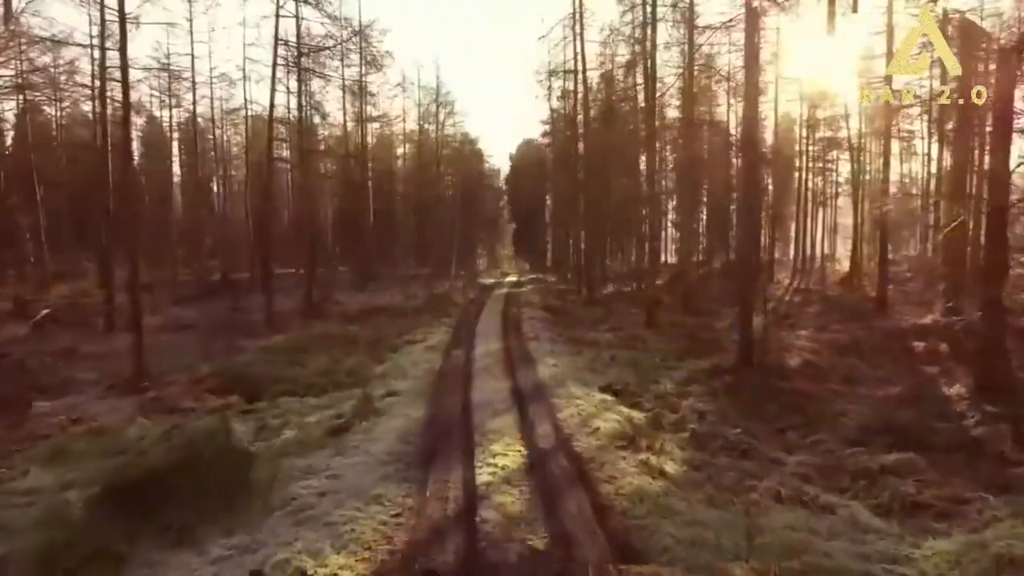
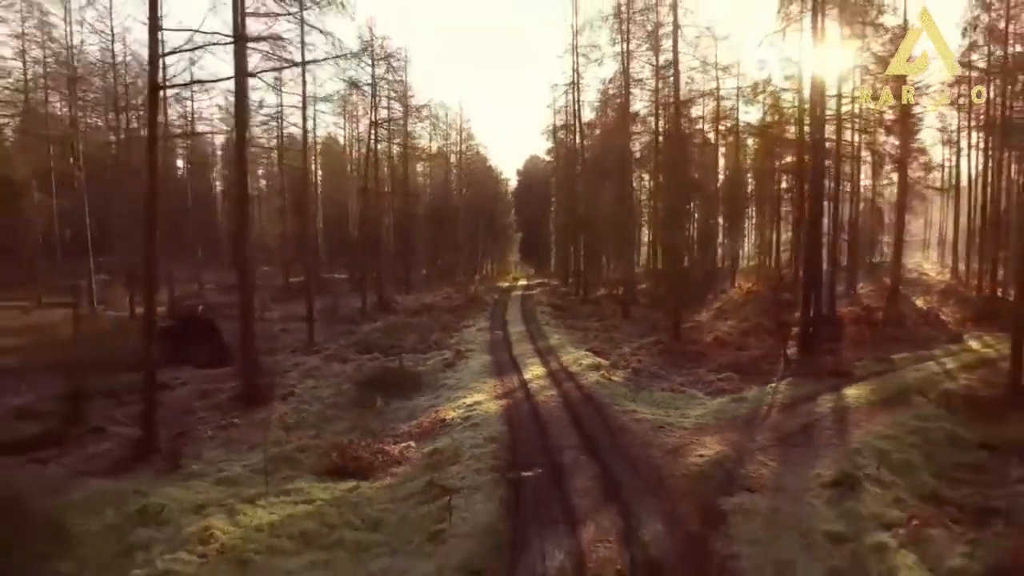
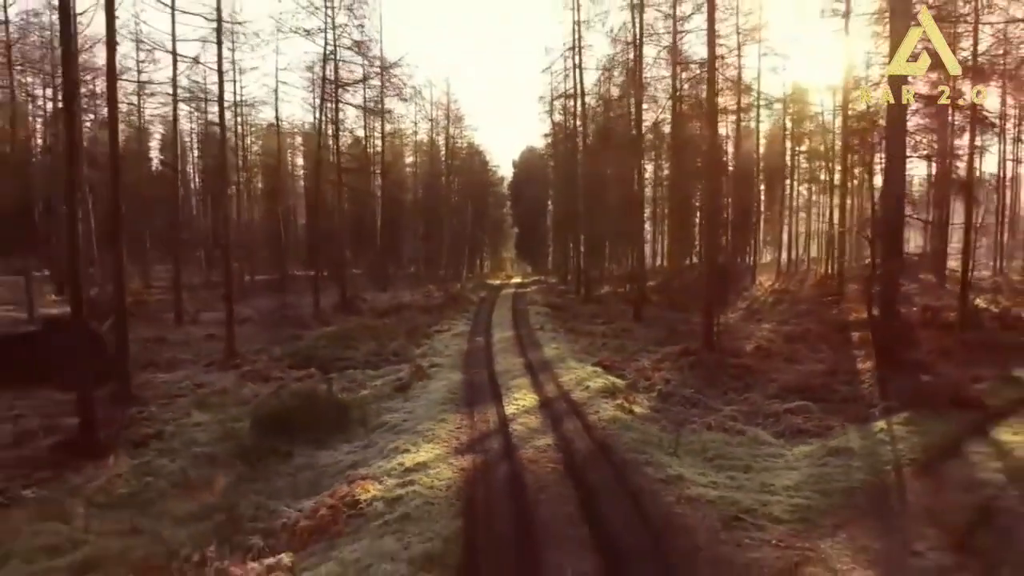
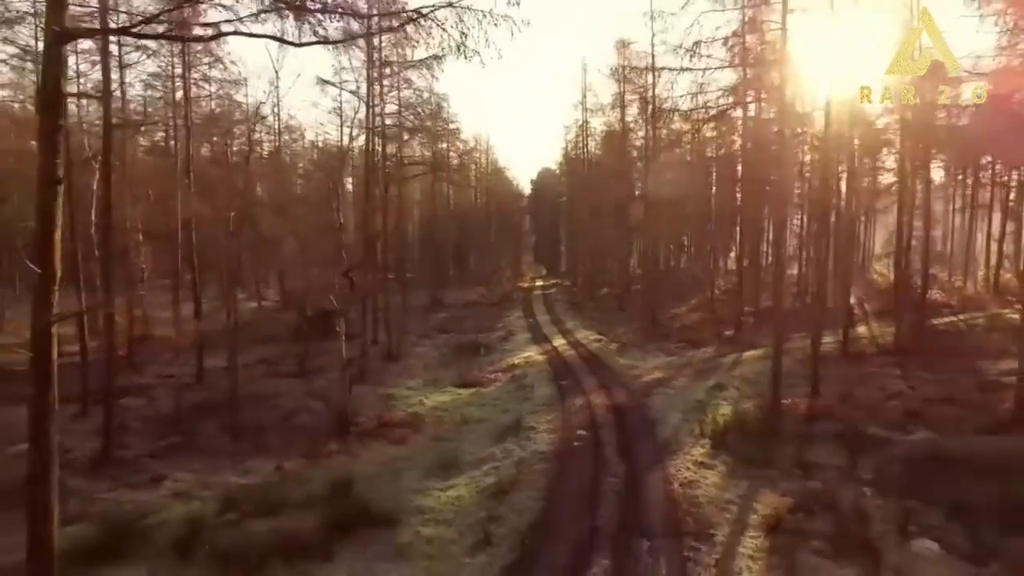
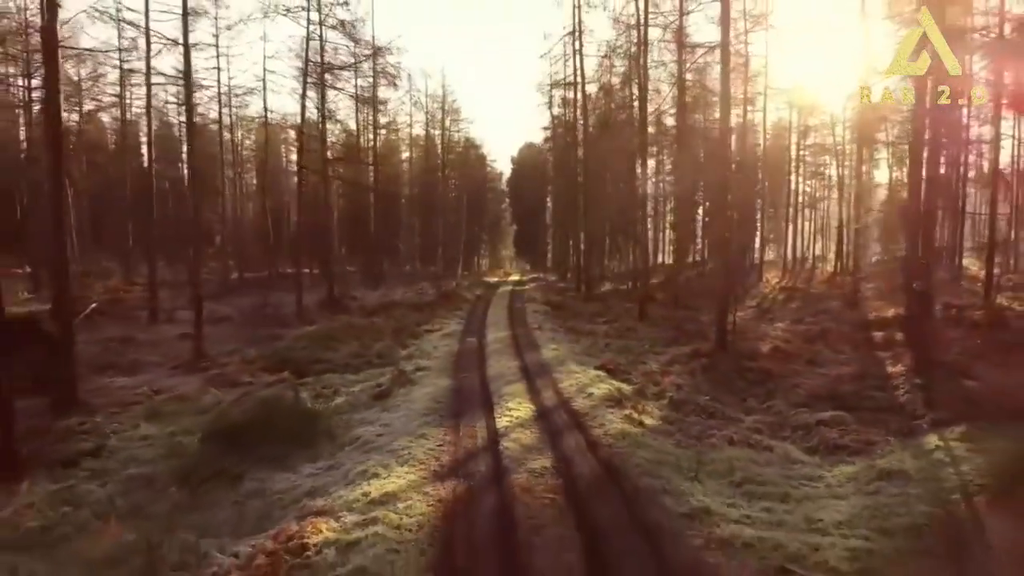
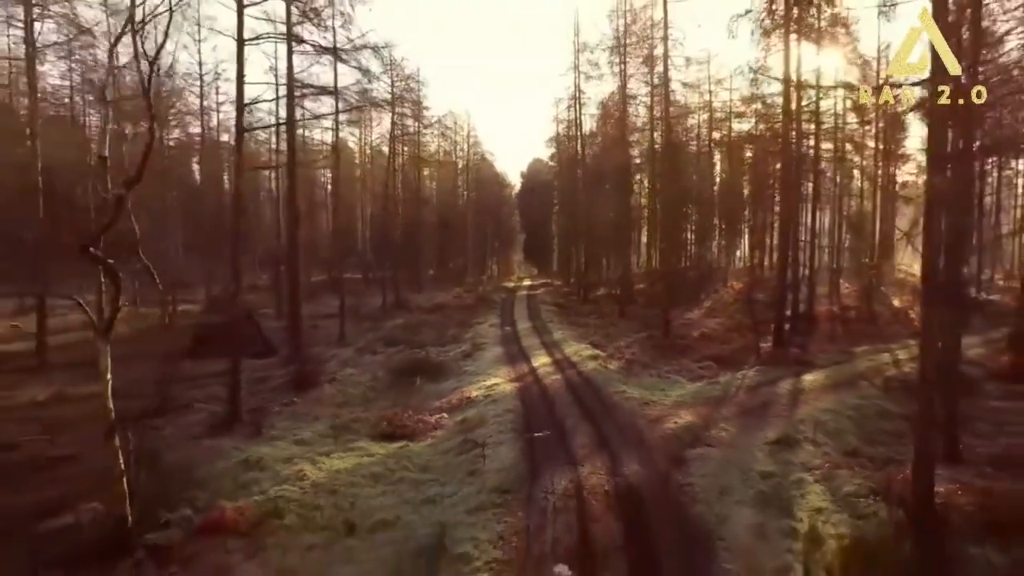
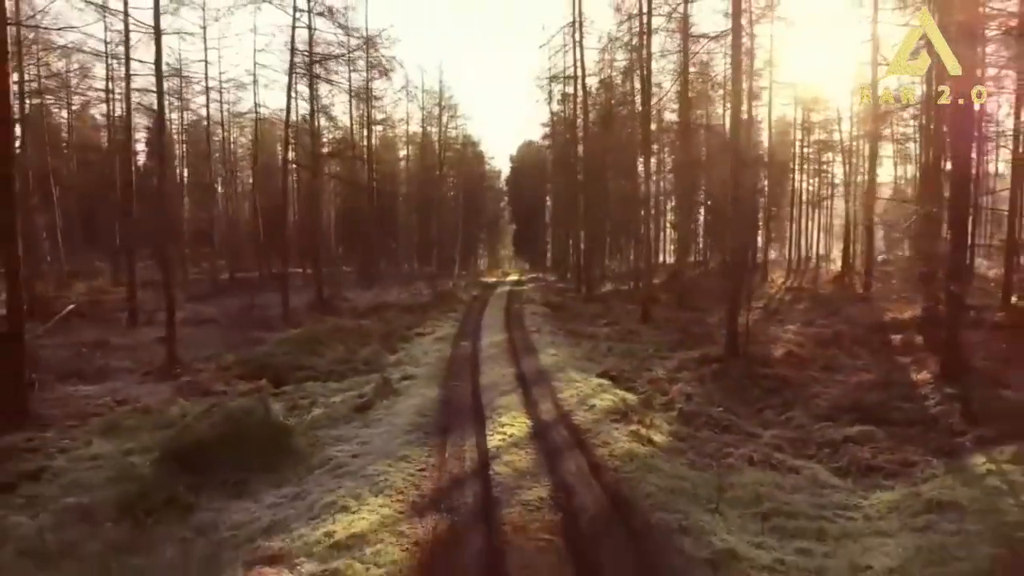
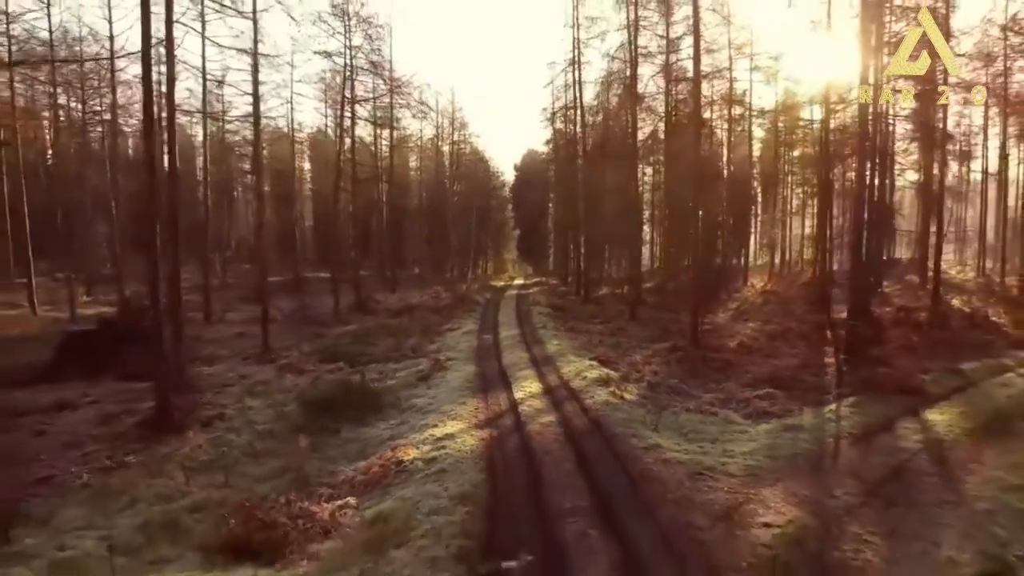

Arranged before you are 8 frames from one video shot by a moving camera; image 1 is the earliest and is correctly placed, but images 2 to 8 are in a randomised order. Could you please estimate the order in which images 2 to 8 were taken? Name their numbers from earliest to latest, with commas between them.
7, 5, 3, 8, 2, 6, 4
